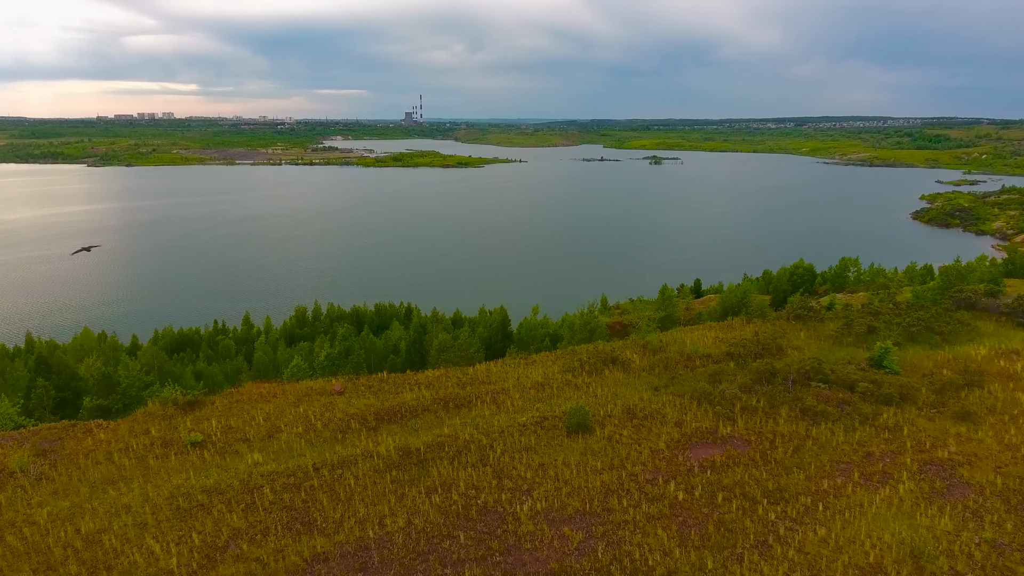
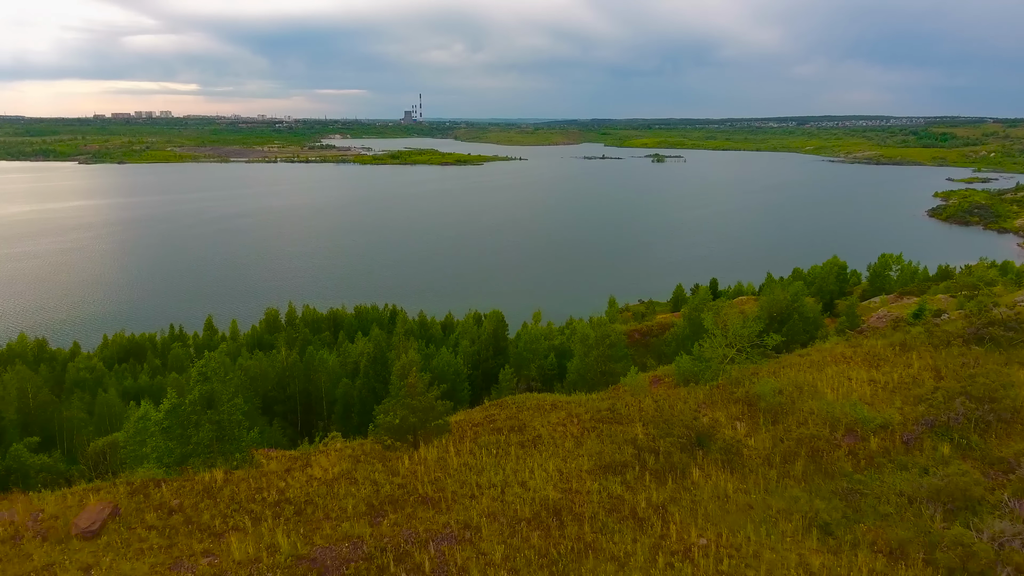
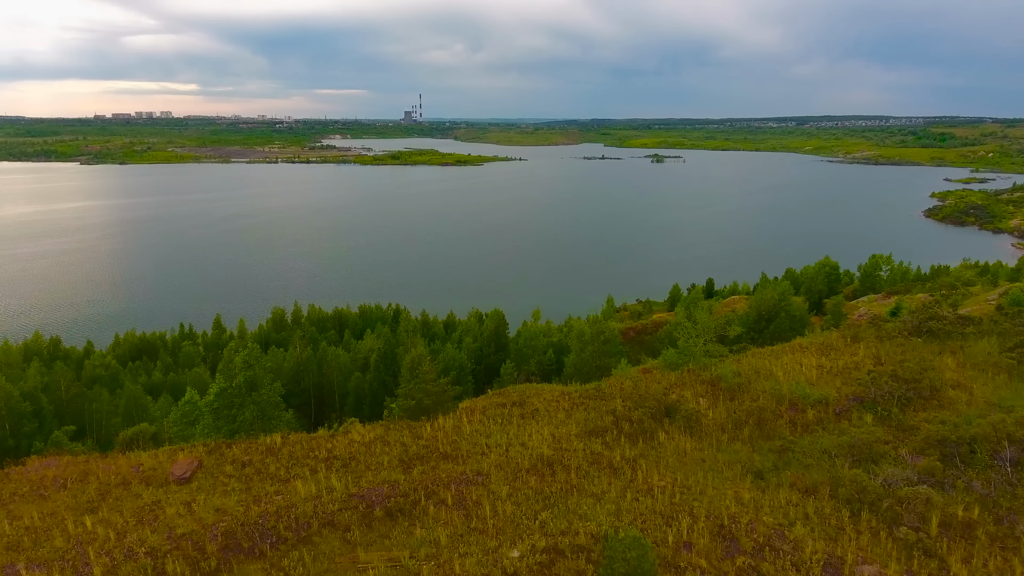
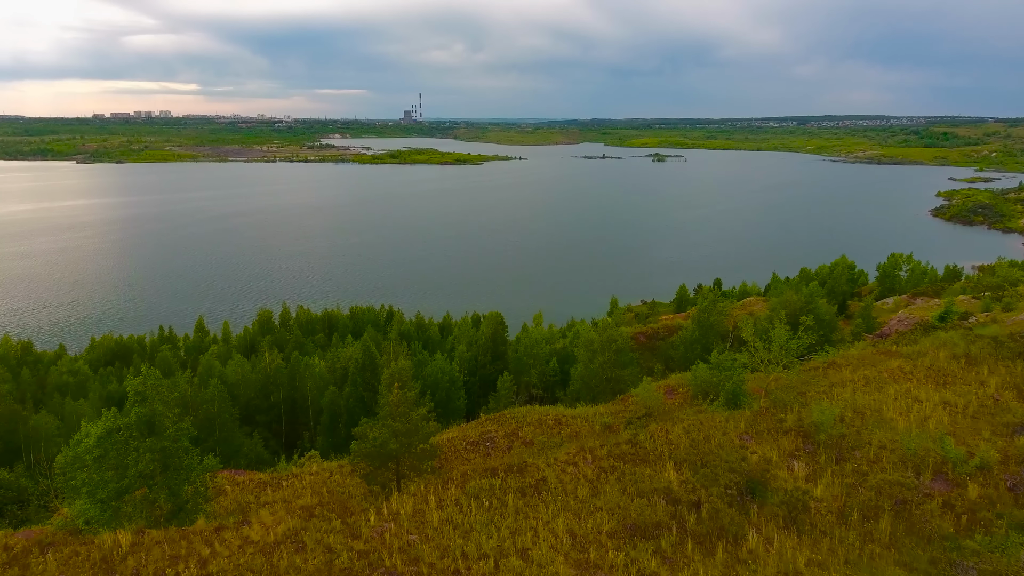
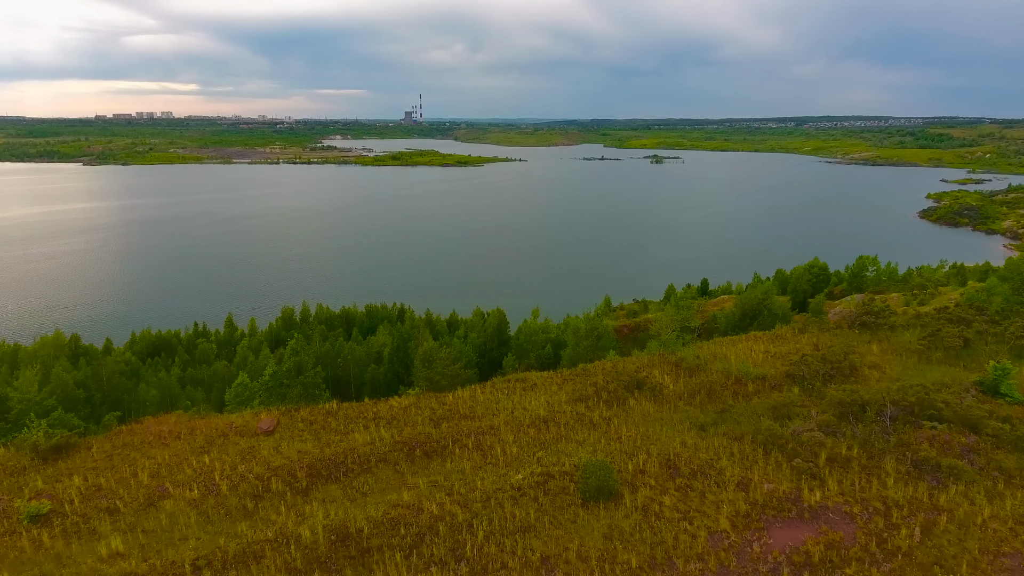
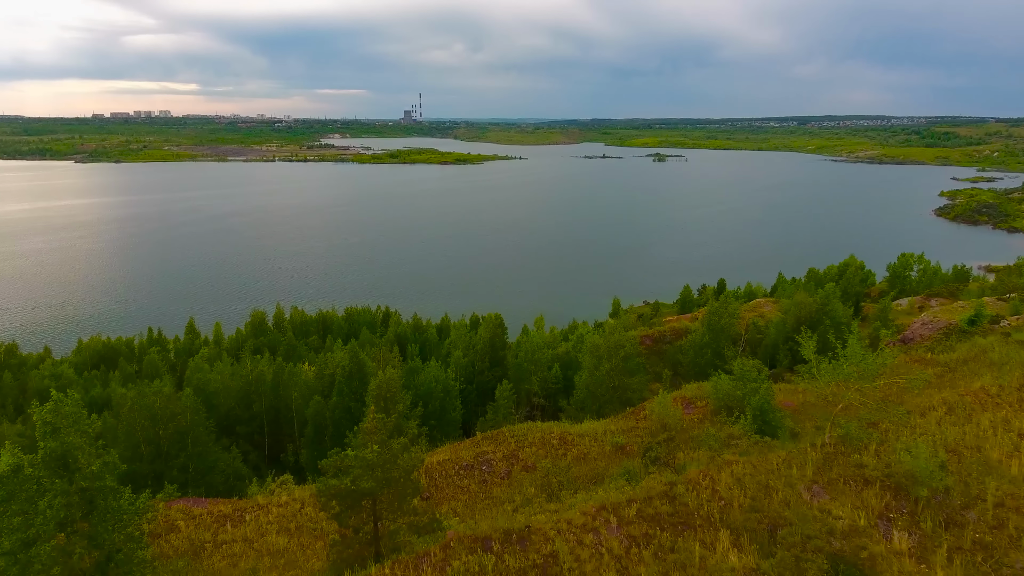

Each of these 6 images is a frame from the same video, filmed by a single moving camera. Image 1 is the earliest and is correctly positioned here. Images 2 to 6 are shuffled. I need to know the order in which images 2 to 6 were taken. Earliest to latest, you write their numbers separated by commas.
5, 3, 2, 4, 6
